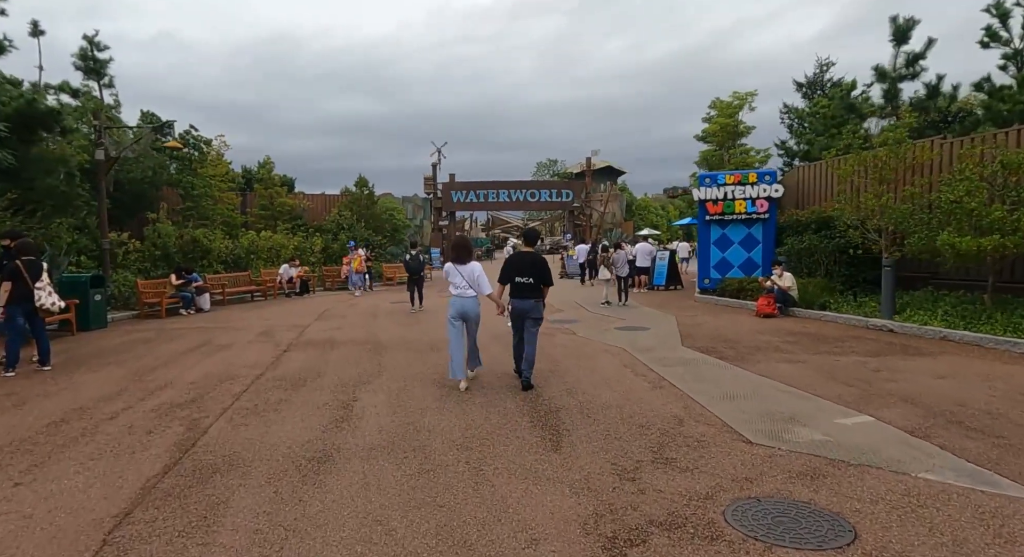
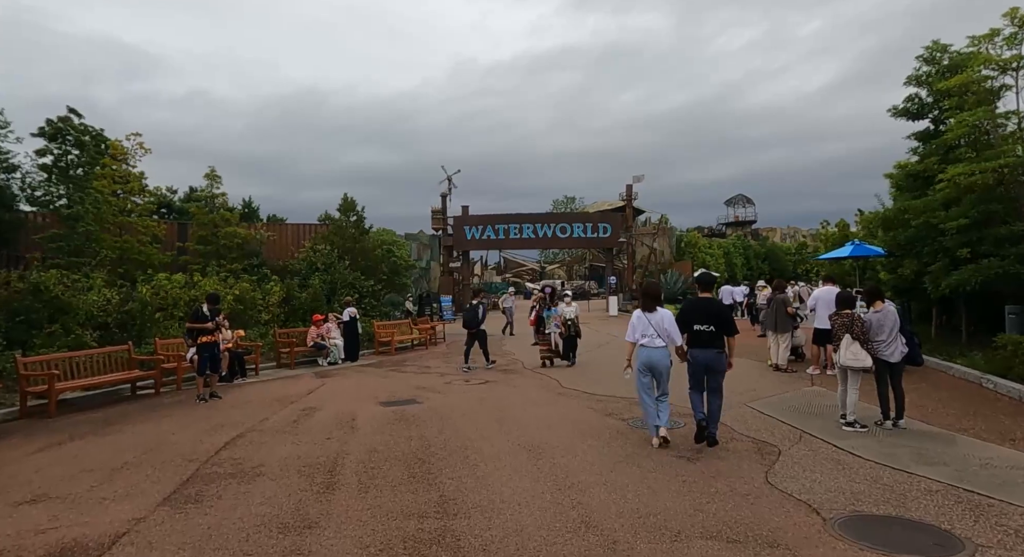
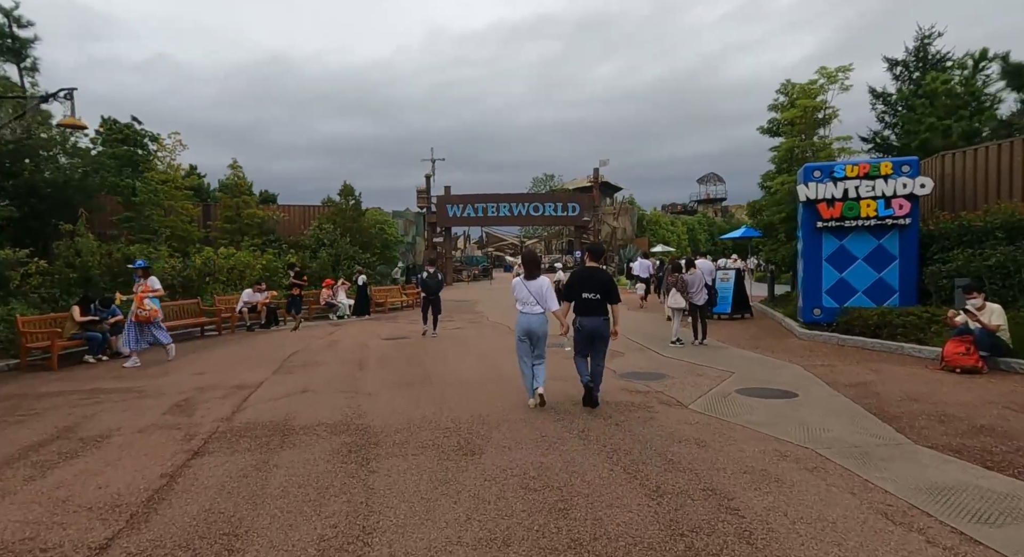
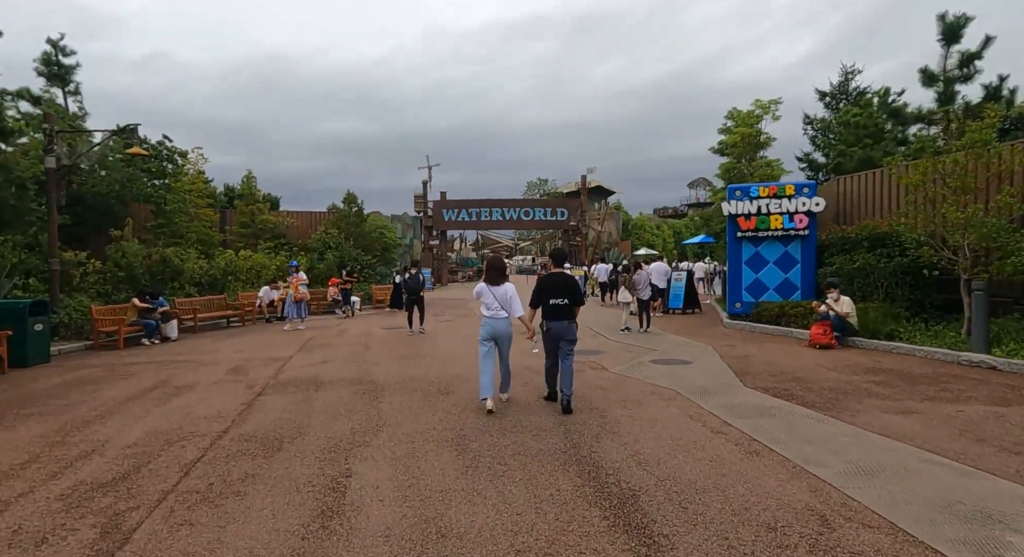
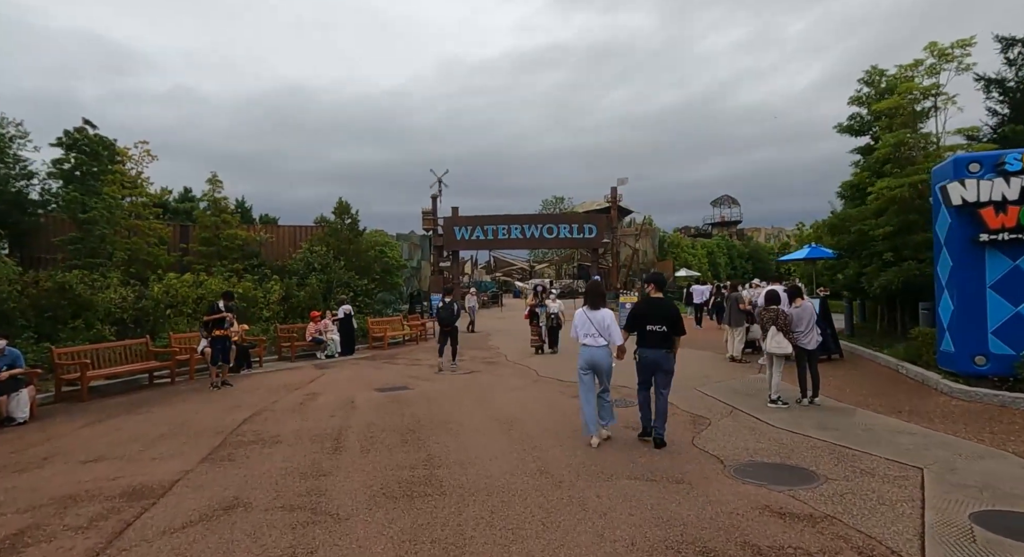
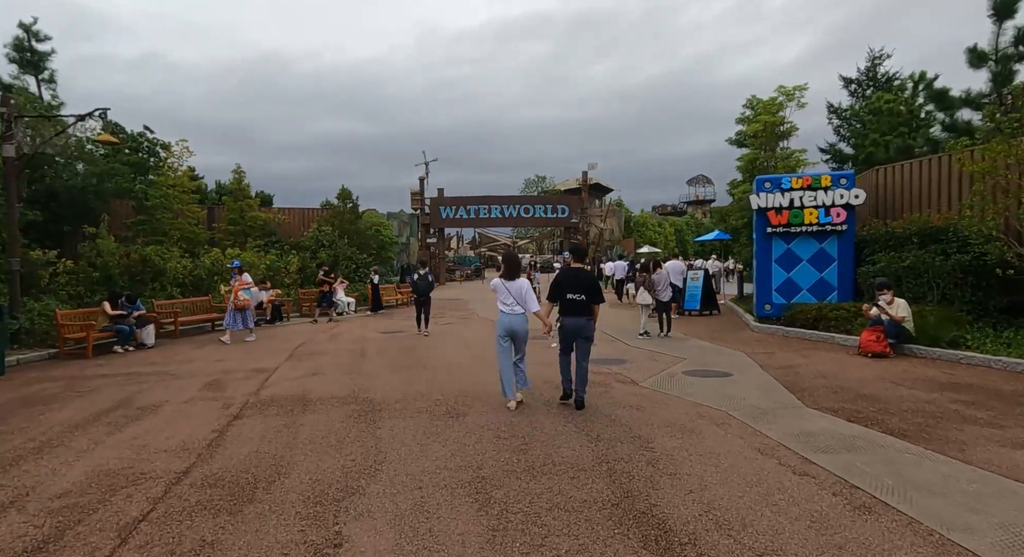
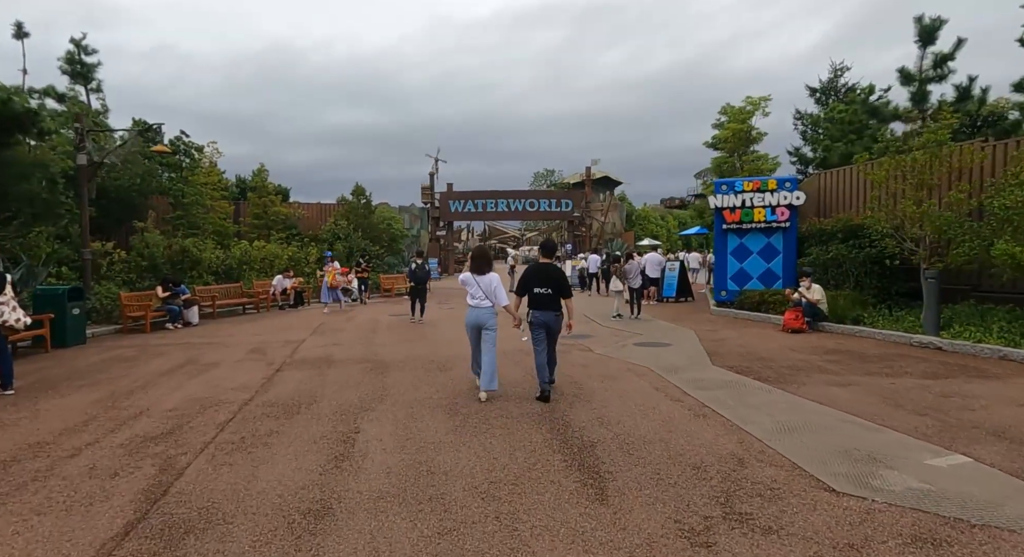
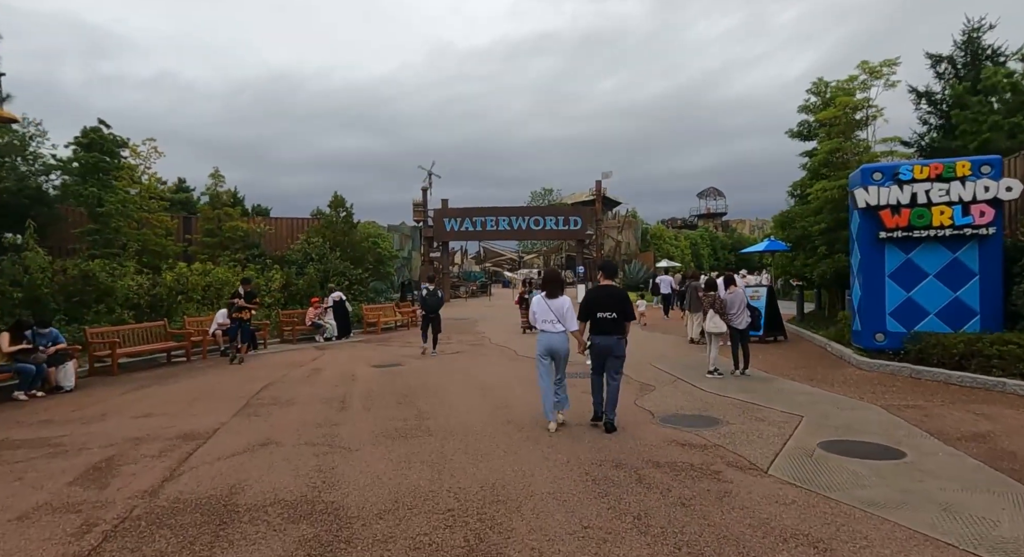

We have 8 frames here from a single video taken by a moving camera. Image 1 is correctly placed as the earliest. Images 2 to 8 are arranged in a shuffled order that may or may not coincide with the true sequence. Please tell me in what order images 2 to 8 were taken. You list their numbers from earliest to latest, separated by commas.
7, 4, 6, 3, 8, 5, 2
